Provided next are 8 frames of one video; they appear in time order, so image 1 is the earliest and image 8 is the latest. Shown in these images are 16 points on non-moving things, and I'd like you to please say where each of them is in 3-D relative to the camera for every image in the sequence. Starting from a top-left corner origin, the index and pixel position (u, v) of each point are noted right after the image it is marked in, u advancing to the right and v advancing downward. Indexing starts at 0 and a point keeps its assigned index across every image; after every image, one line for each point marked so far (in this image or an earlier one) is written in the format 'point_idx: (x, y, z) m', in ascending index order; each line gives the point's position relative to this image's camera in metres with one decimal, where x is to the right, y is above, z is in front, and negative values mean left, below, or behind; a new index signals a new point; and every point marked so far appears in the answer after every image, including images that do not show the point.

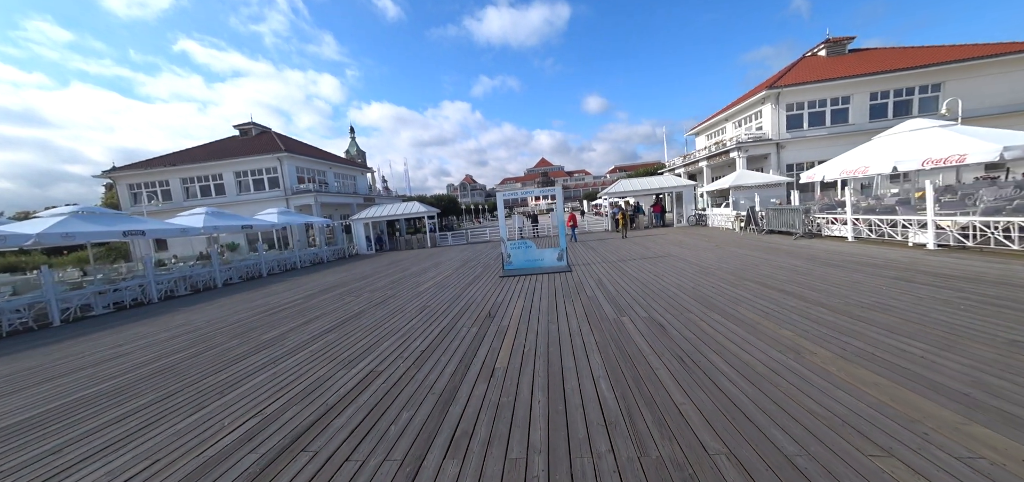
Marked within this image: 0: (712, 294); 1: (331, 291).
0: (+3.2, -0.9, +5.7) m
1: (-5.0, -1.5, +9.9) m
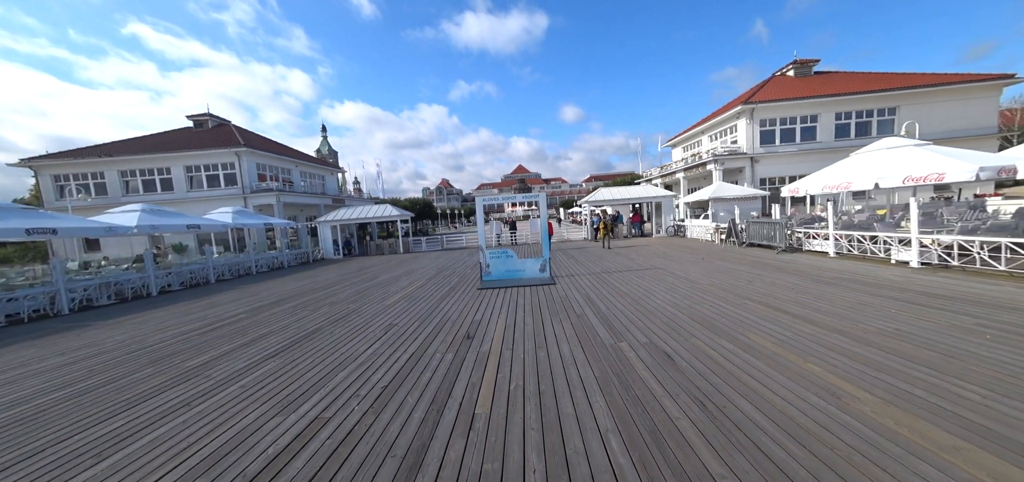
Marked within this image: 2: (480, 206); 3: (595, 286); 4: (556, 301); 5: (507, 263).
0: (+2.9, -1.1, +5.2) m
1: (-5.5, -1.6, +8.8) m
2: (-0.8, +1.0, +9.9) m
3: (+1.9, -1.0, +8.2) m
4: (+0.8, -1.2, +6.7) m
5: (-0.1, -0.6, +9.7) m
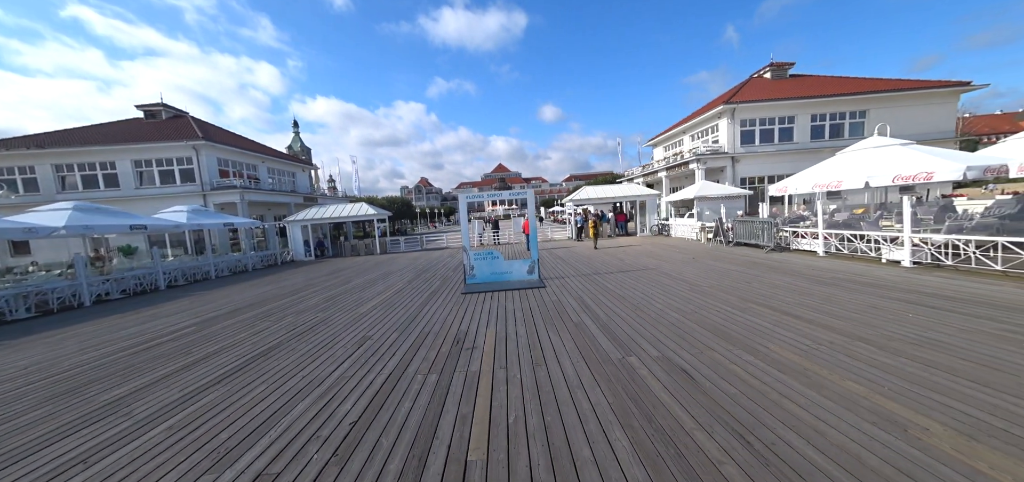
0: (+2.8, -1.1, +4.8) m
1: (-5.8, -1.6, +7.9) m
2: (-1.2, +0.9, +9.2) m
3: (+1.6, -1.0, +7.7) m
4: (+0.6, -1.2, +6.1) m
5: (-0.5, -0.6, +9.1) m
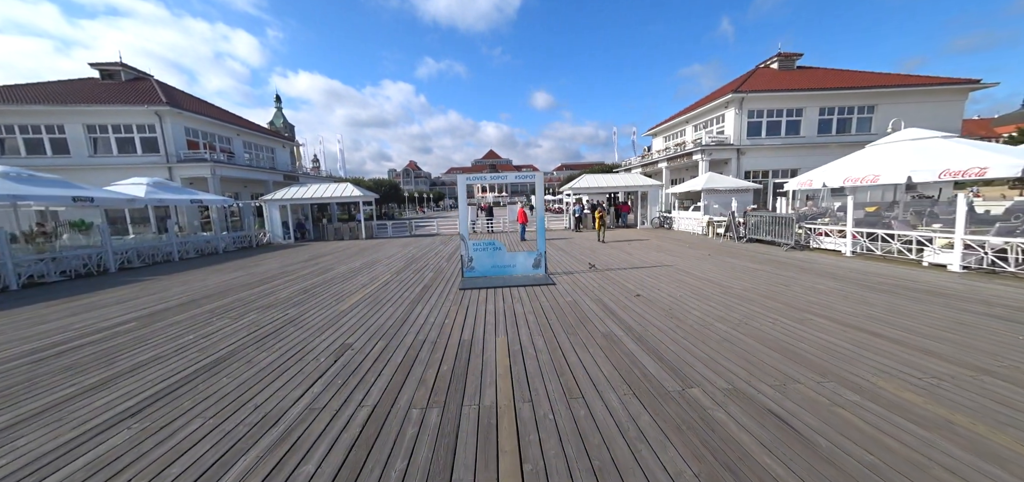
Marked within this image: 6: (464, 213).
0: (+3.0, -1.1, +3.9) m
1: (-5.8, -1.2, +6.7) m
2: (-1.1, +1.2, +8.1) m
3: (+1.7, -0.9, +6.8) m
4: (+0.8, -1.0, +5.1) m
5: (-0.4, -0.4, +8.1) m
6: (-1.1, +0.6, +8.2) m
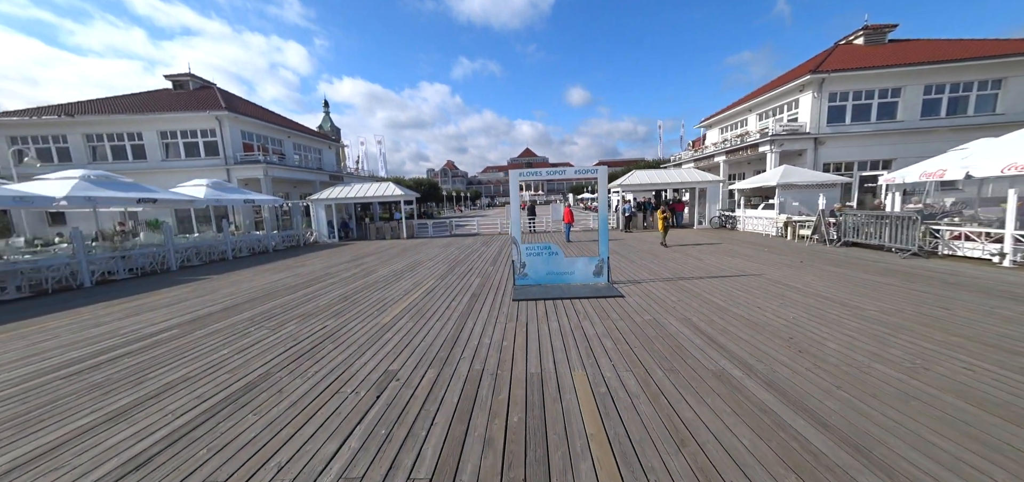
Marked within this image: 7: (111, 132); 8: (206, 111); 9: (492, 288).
0: (+3.7, -1.2, +2.7) m
1: (-4.7, -1.3, +6.3) m
2: (+0.1, +1.2, +7.3) m
3: (+2.7, -1.0, +5.7) m
4: (+1.6, -1.1, +4.1) m
5: (+0.7, -0.4, +7.2) m
6: (+0.1, +0.6, +7.3) m
7: (-21.6, +5.8, +19.4) m
8: (-16.1, +6.8, +18.9) m
9: (-0.4, -1.0, +7.6) m
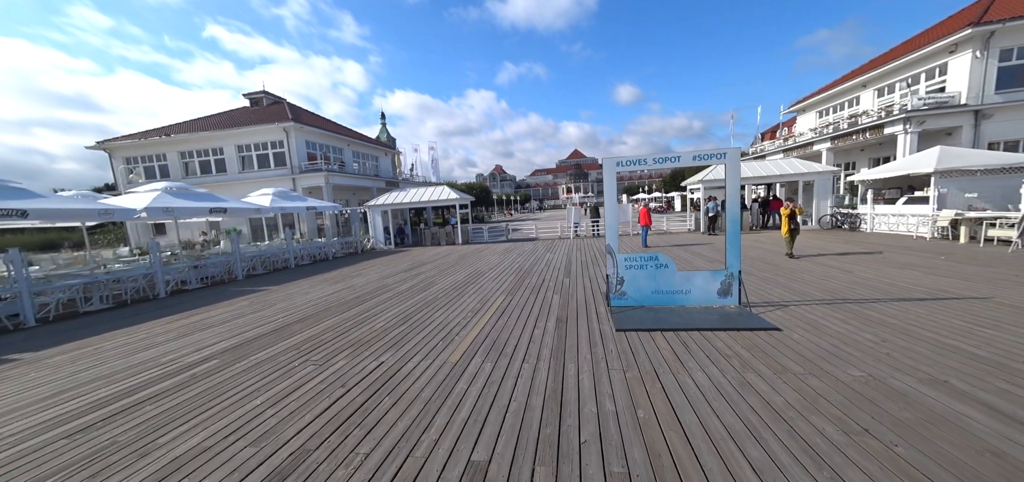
0: (+4.5, -1.2, +0.6) m
1: (-3.3, -1.5, +5.4) m
2: (+1.6, +1.0, +5.7) m
3: (+4.0, -1.1, +3.7) m
4: (+2.7, -1.2, +2.4) m
5: (+2.2, -0.6, +5.5) m
6: (+1.6, +0.4, +5.7) m
7: (-18.3, +5.3, +20.7) m
8: (-12.9, +6.4, +19.4) m
9: (+1.1, -1.1, +6.0) m
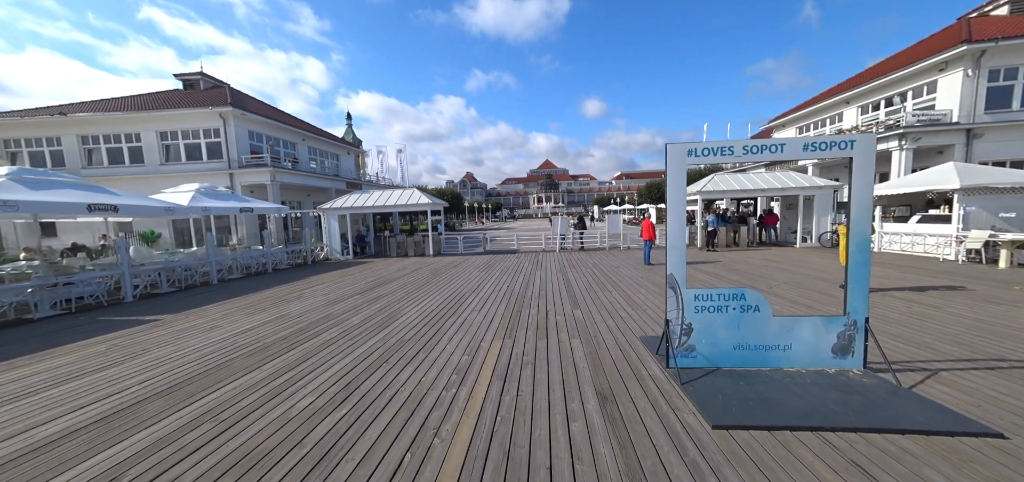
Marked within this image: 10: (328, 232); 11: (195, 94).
0: (+5.1, -1.5, -1.1) m
1: (-3.1, -1.7, +2.9) m
2: (+1.7, +0.7, +3.8) m
3: (+4.3, -1.4, +1.9) m
4: (+3.1, -1.5, +0.5) m
5: (+2.4, -0.9, +3.6) m
6: (+1.7, +0.1, +3.8) m
7: (-19.3, +5.1, +17.0) m
8: (-13.8, +6.1, +16.3) m
9: (+1.2, -1.4, +4.0) m
10: (-8.9, +0.4, +17.4) m
11: (-17.0, +7.8, +19.2) m
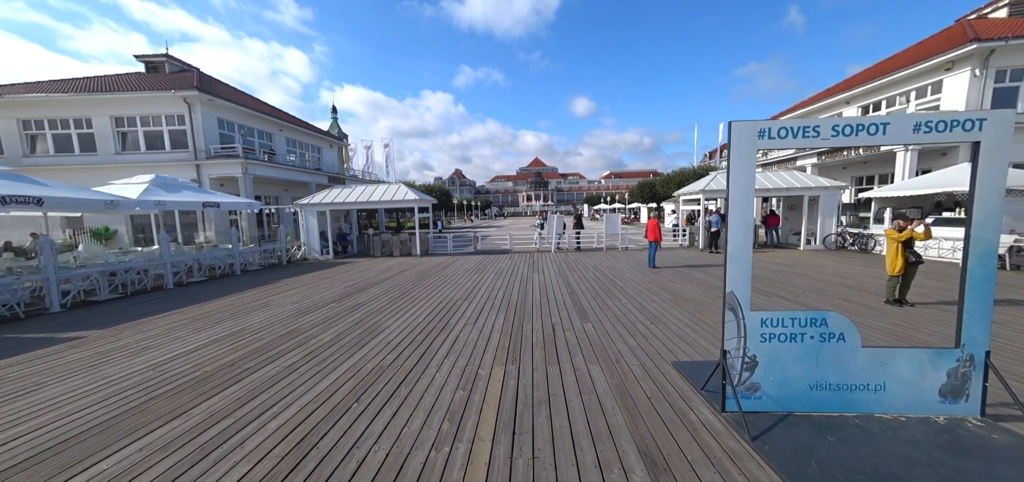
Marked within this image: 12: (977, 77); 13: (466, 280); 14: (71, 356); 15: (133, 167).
0: (+5.4, -1.6, -1.9) m
1: (-3.0, -1.7, +1.9) m
2: (+1.8, +0.6, +2.8) m
3: (+4.5, -1.5, +1.1) m
4: (+3.3, -1.6, -0.4) m
5: (+2.5, -0.9, +2.7) m
6: (+1.8, +0.1, +2.8) m
7: (-19.6, +5.3, +15.3) m
8: (-14.1, +6.2, +14.8) m
9: (+1.3, -1.5, +3.1) m
10: (-9.2, +0.5, +16.1) m
11: (-17.3, +8.0, +17.6) m
12: (+16.3, +5.8, +12.5) m
13: (-1.2, -1.0, +9.4) m
14: (-5.8, -1.6, +4.8) m
15: (-16.3, +3.2, +15.5) m
